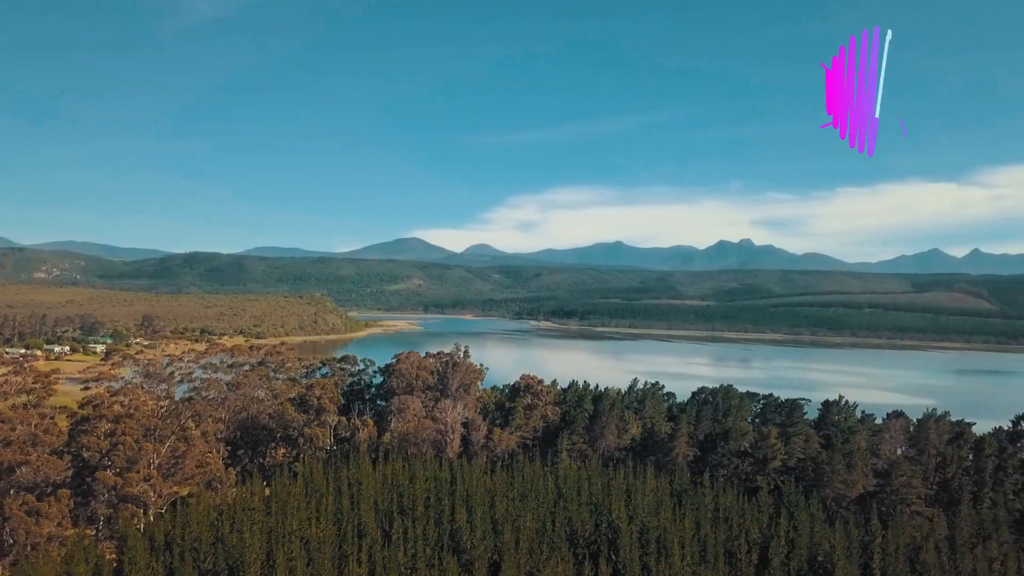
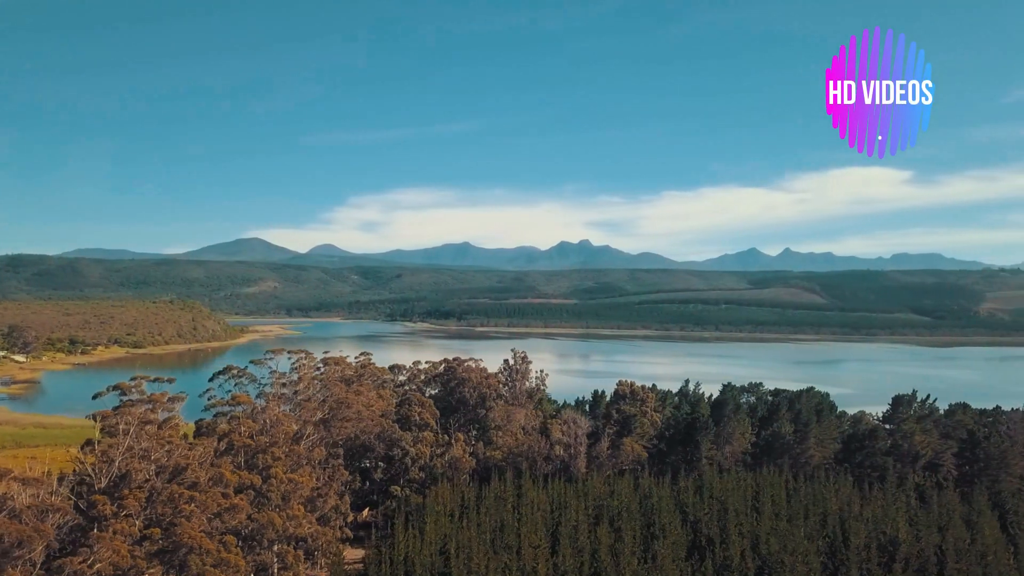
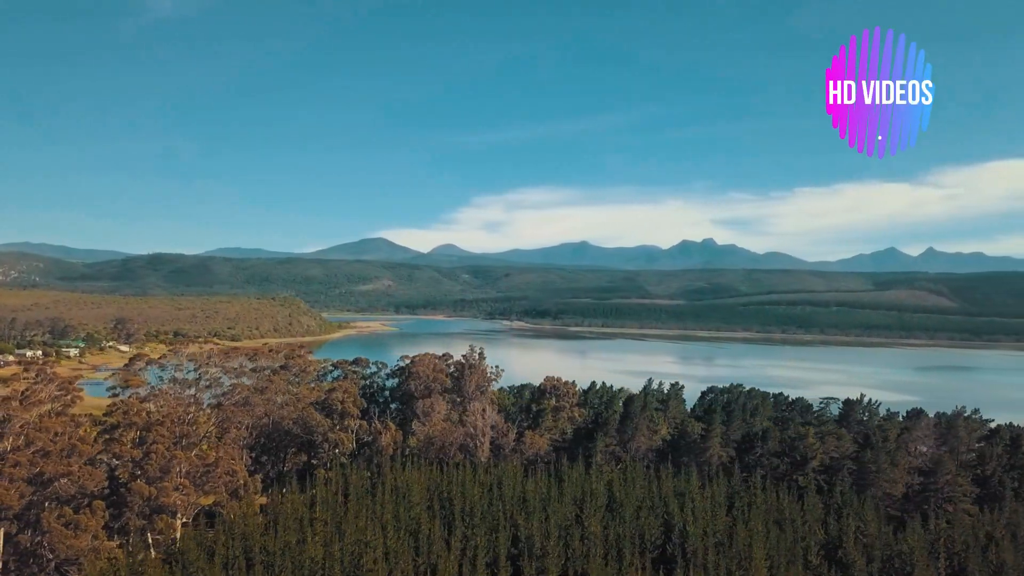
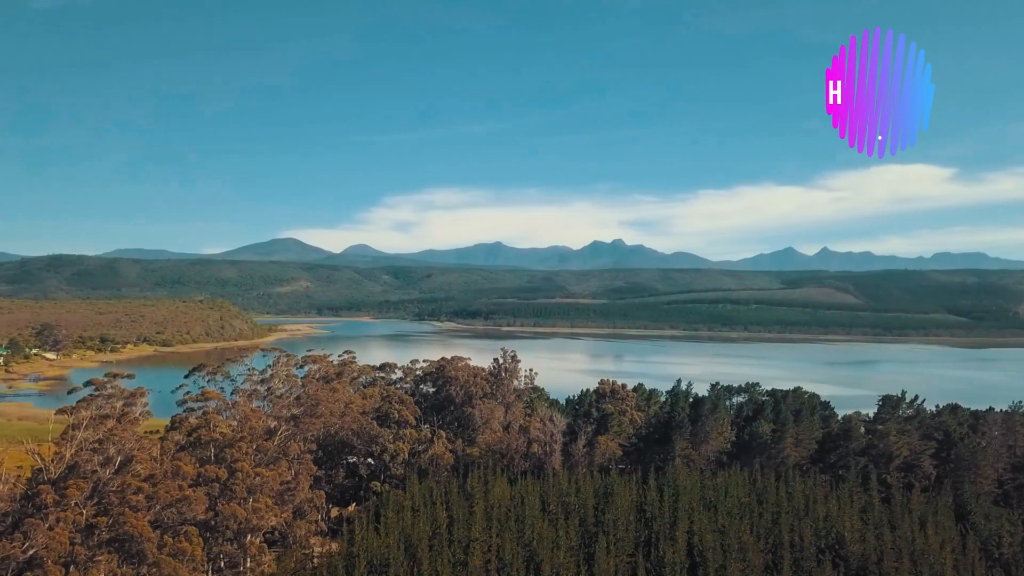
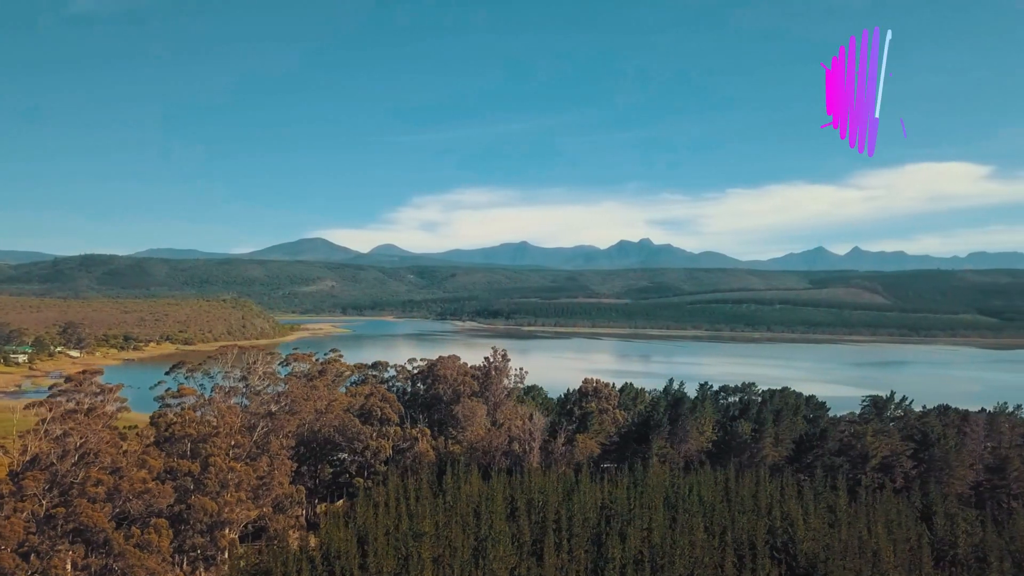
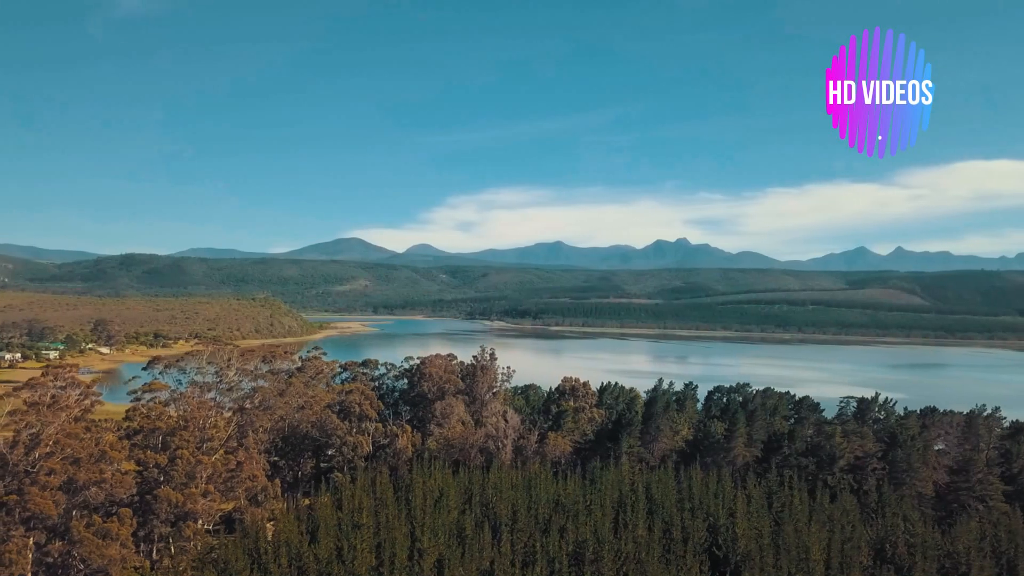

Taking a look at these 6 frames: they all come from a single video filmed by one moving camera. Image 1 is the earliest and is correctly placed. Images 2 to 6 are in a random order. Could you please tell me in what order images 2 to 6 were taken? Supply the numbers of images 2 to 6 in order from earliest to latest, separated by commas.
3, 6, 5, 4, 2
